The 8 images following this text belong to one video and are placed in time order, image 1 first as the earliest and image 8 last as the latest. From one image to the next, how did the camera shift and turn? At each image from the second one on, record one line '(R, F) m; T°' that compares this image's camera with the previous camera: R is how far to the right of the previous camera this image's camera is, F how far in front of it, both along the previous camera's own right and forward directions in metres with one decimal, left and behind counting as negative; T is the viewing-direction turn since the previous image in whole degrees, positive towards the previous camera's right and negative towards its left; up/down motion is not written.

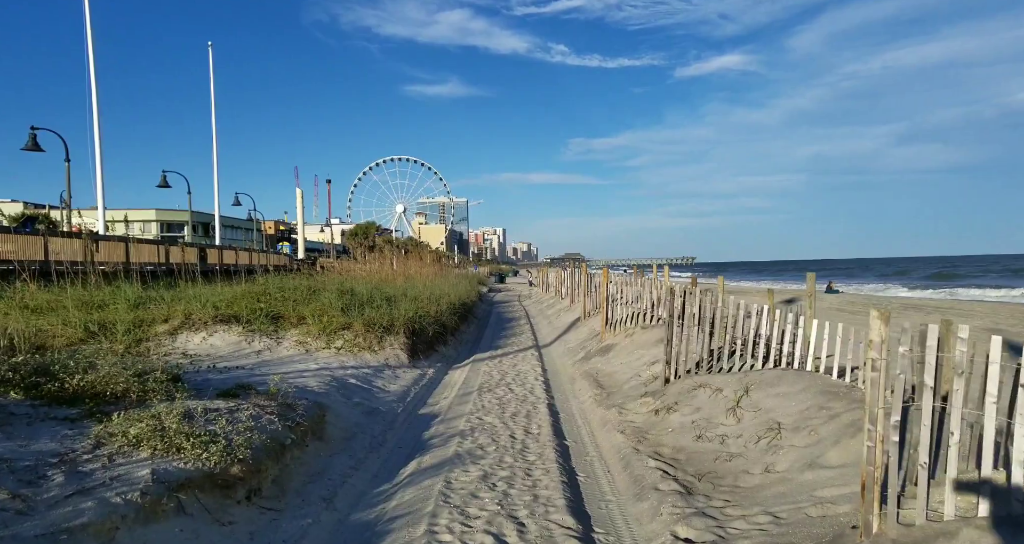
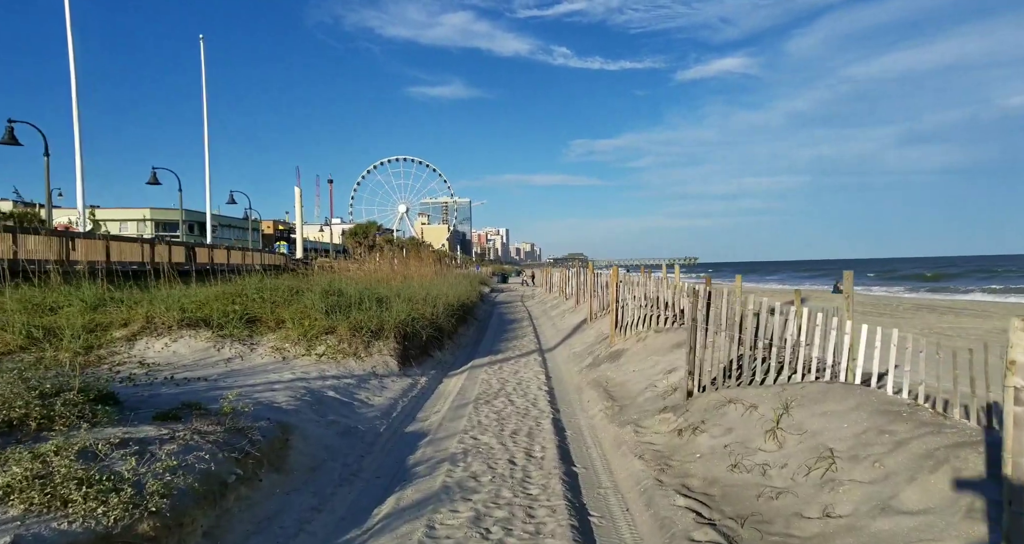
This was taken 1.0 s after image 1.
(0.0, +0.9) m; 0°
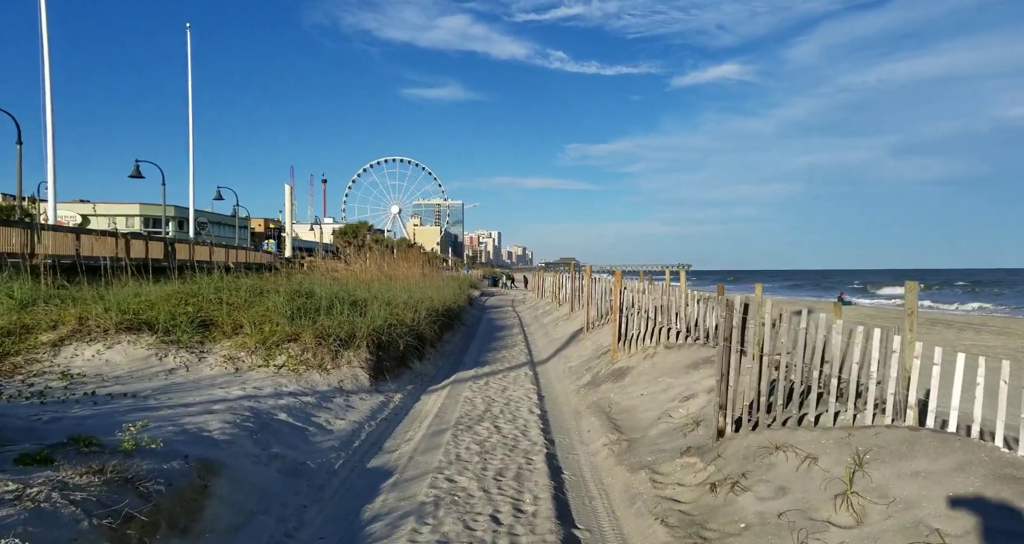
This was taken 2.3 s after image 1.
(0.0, +1.2) m; +1°
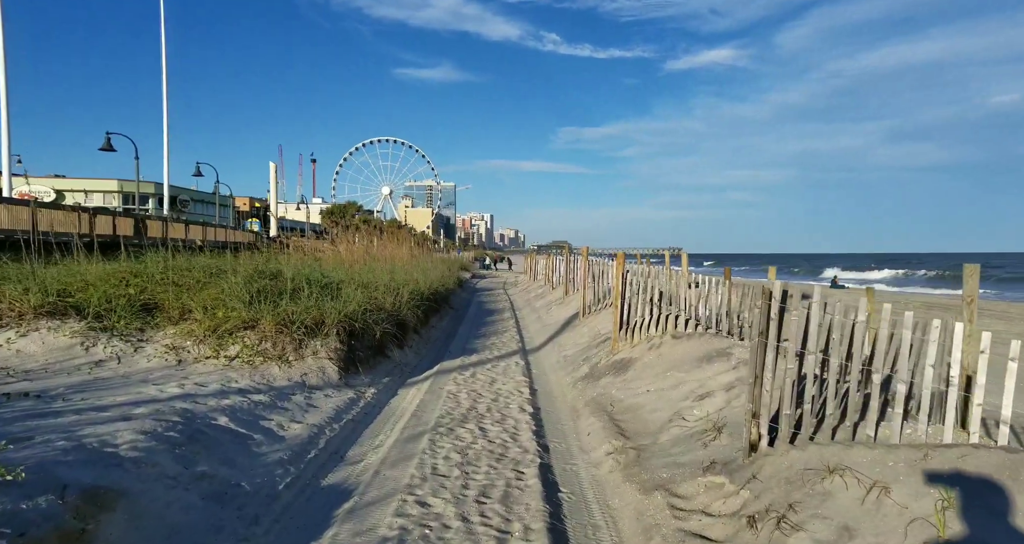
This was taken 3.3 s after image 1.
(0.0, +0.9) m; +1°
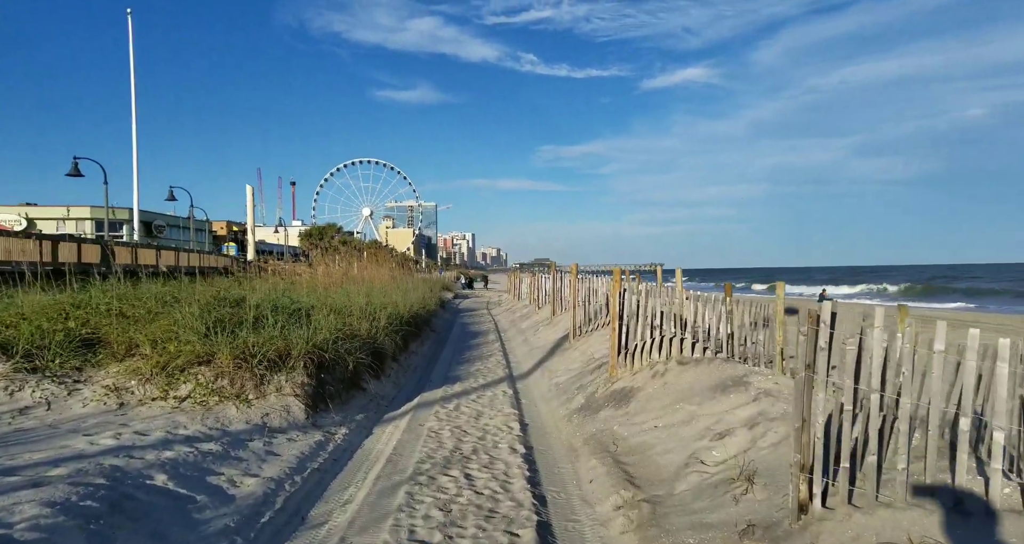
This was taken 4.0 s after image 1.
(0.0, +0.6) m; +2°
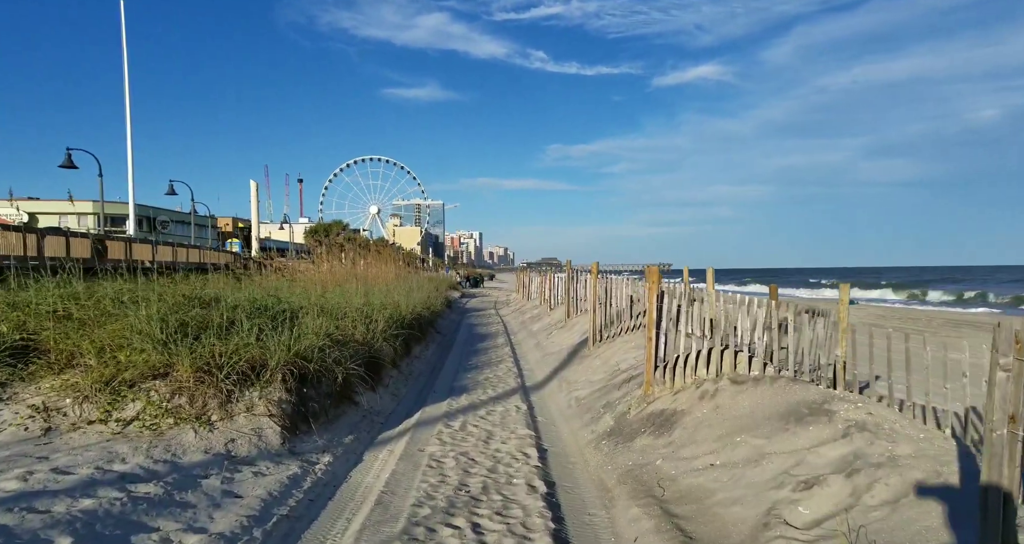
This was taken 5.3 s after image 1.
(-0.1, +1.1) m; -1°
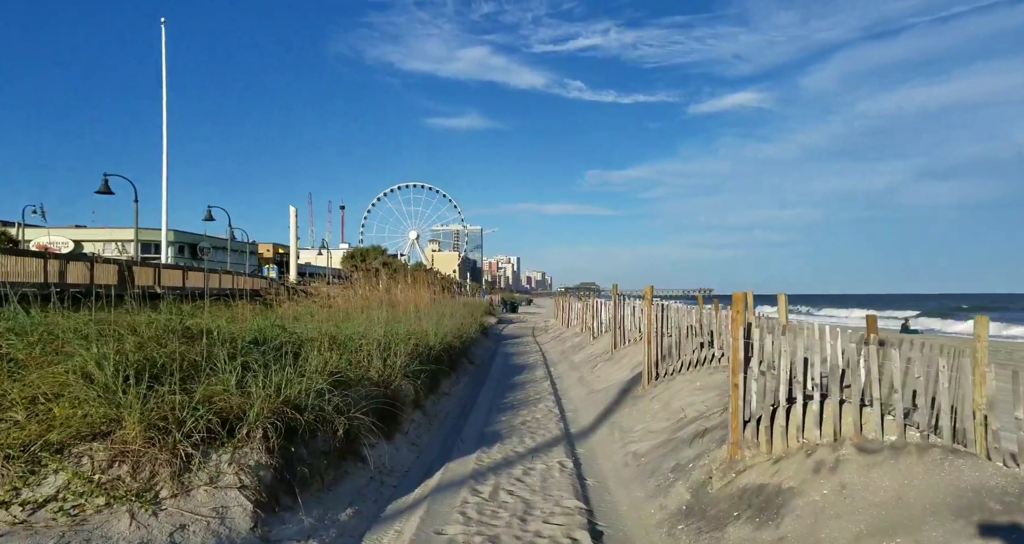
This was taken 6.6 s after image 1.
(0.0, +1.2) m; -4°
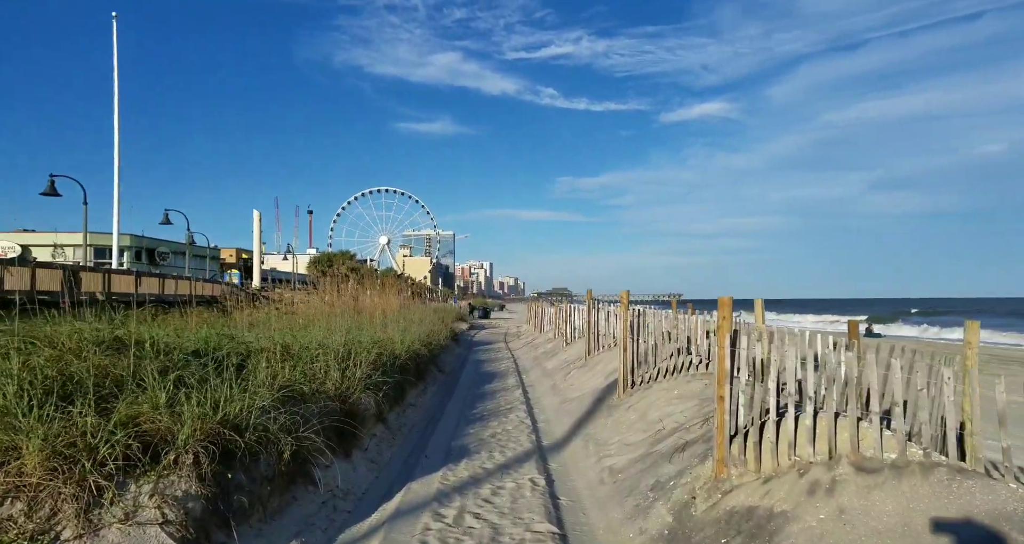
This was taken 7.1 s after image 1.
(0.0, +0.4) m; +3°
